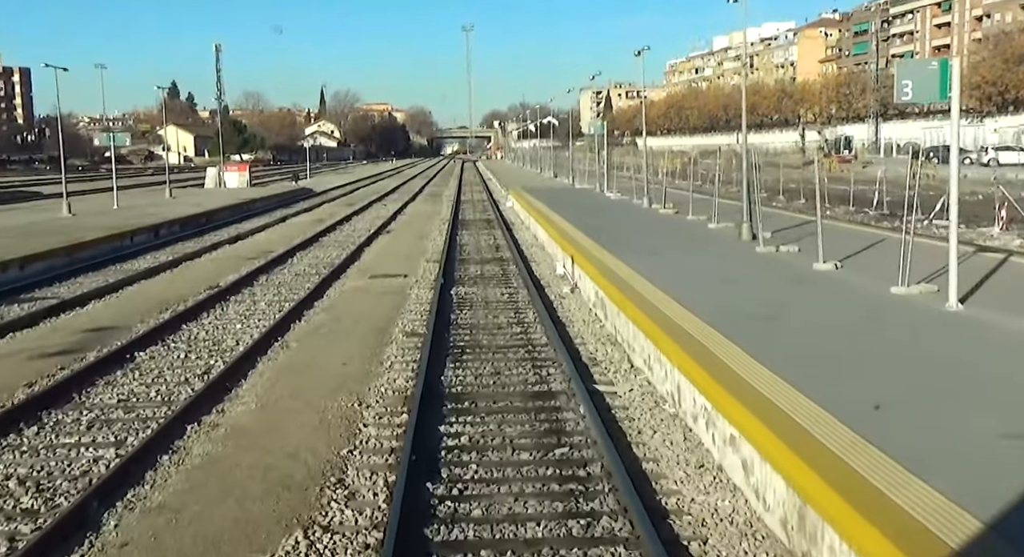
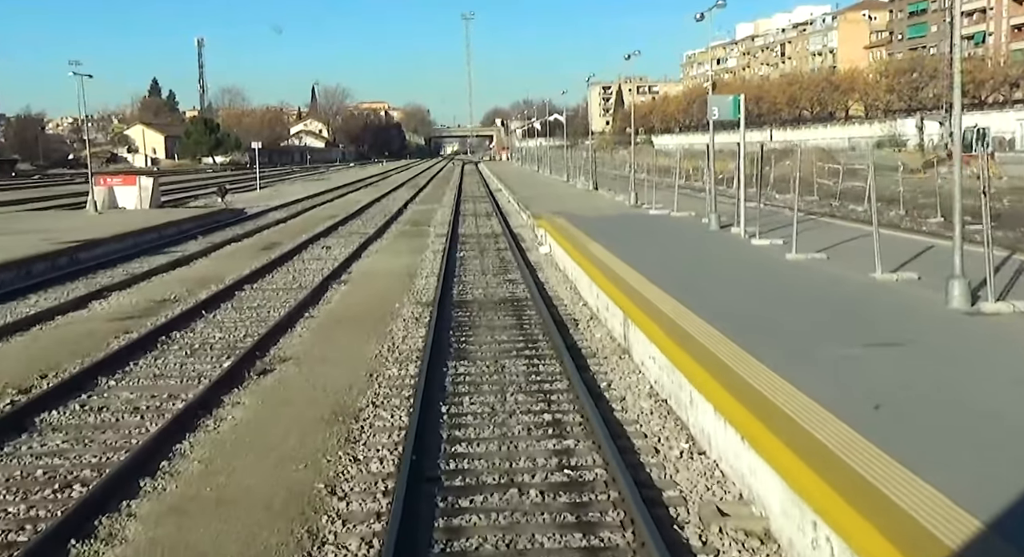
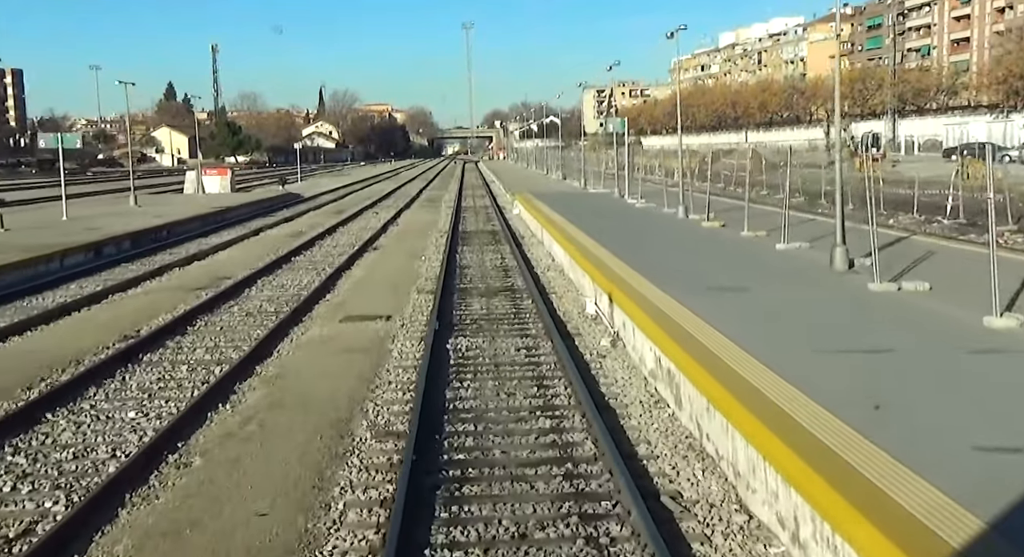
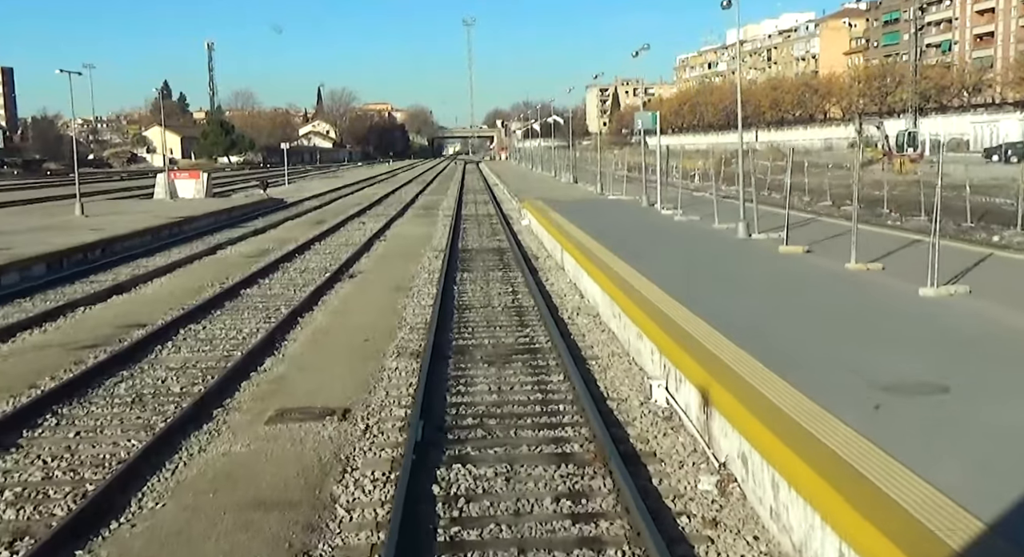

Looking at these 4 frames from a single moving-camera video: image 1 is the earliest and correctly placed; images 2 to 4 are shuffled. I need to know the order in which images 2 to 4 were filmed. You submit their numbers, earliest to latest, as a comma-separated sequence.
3, 4, 2
